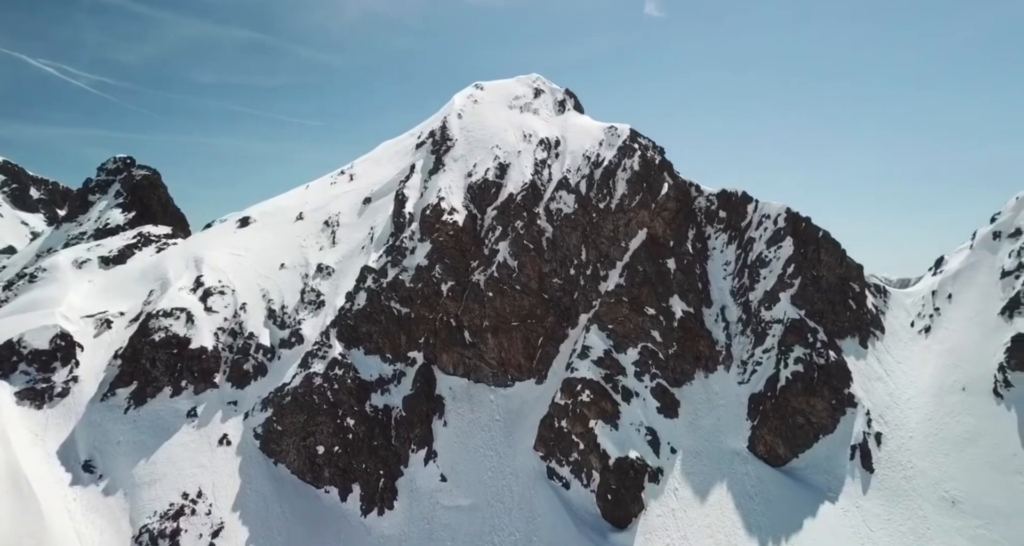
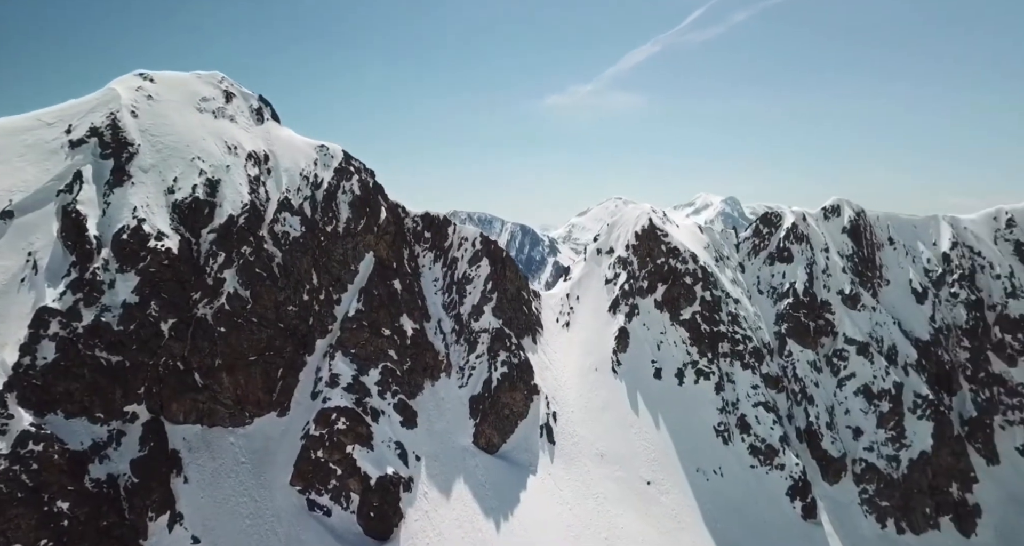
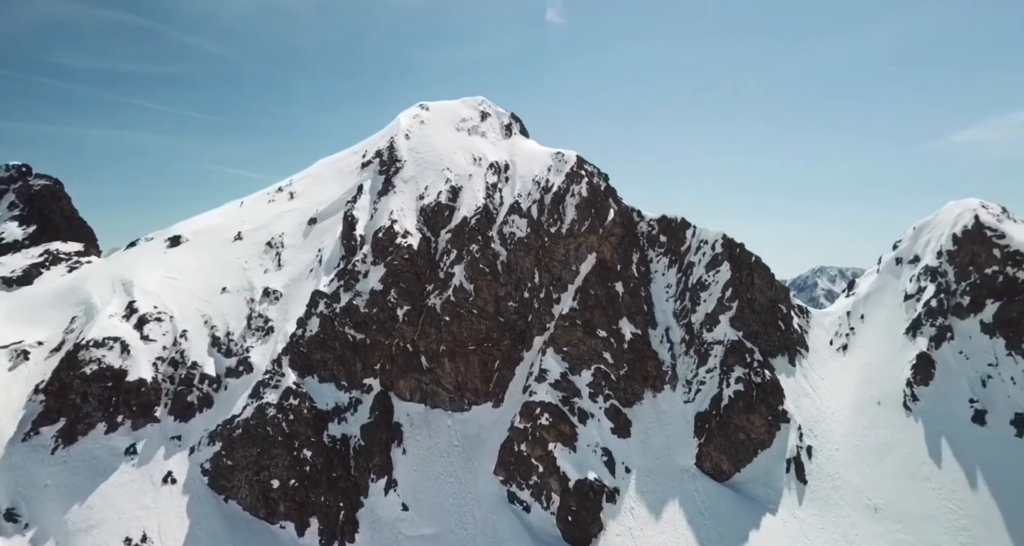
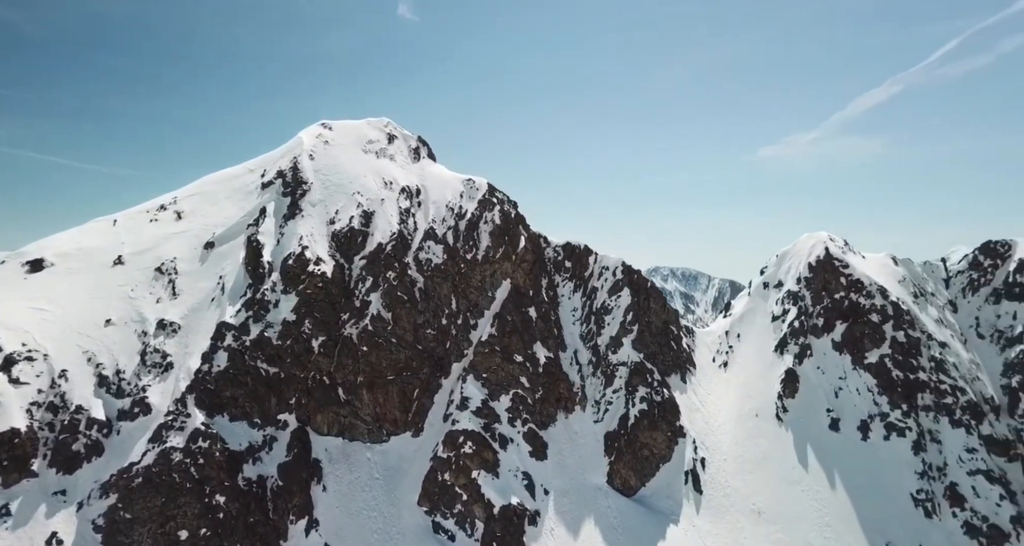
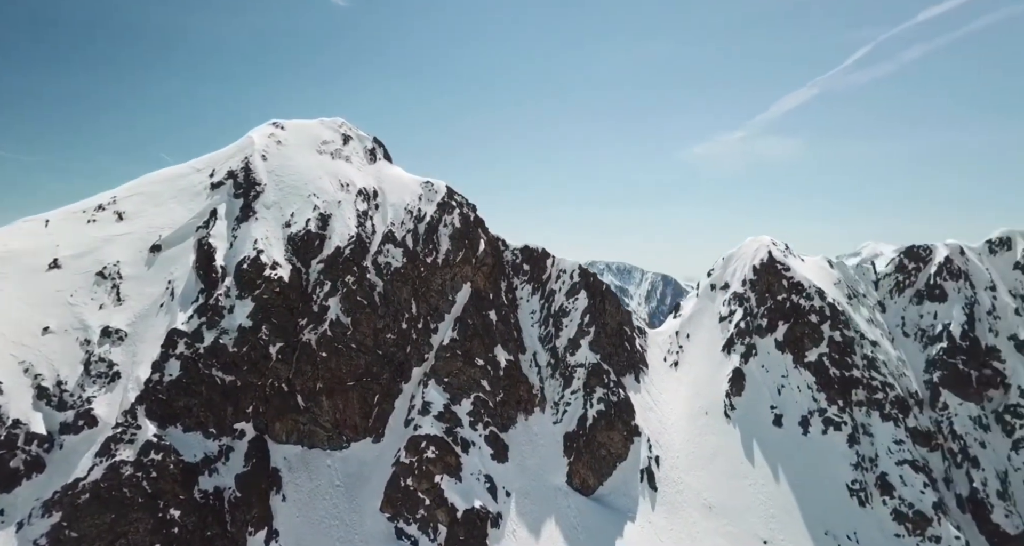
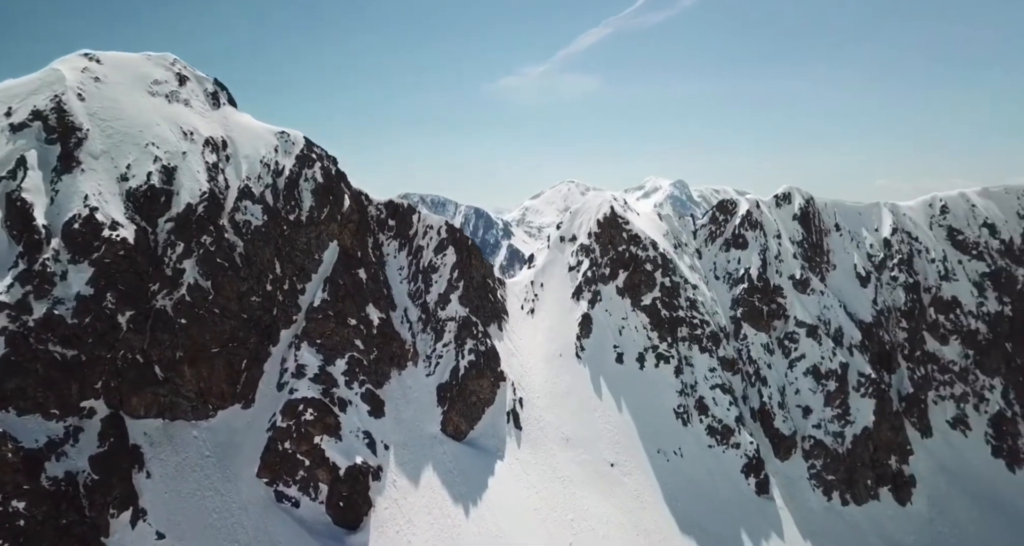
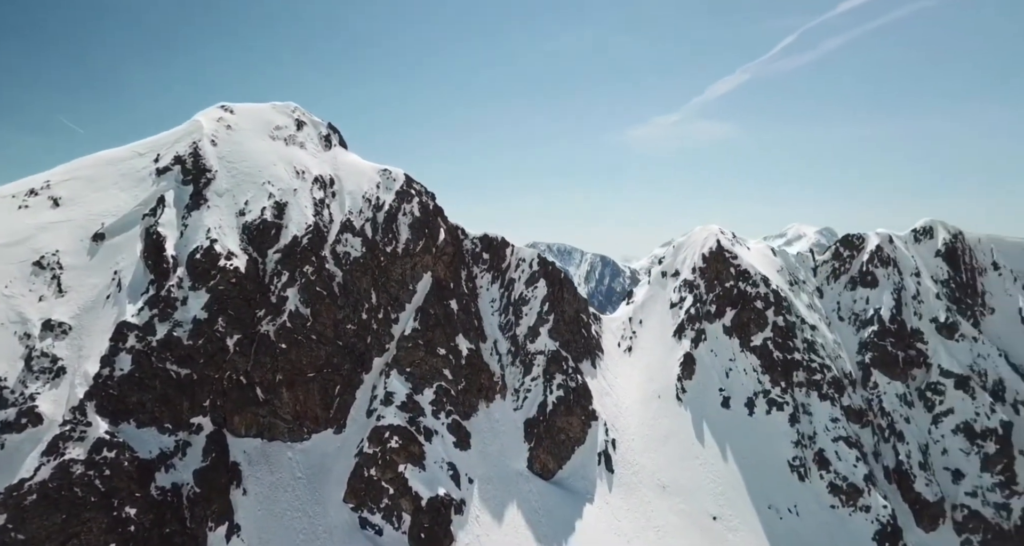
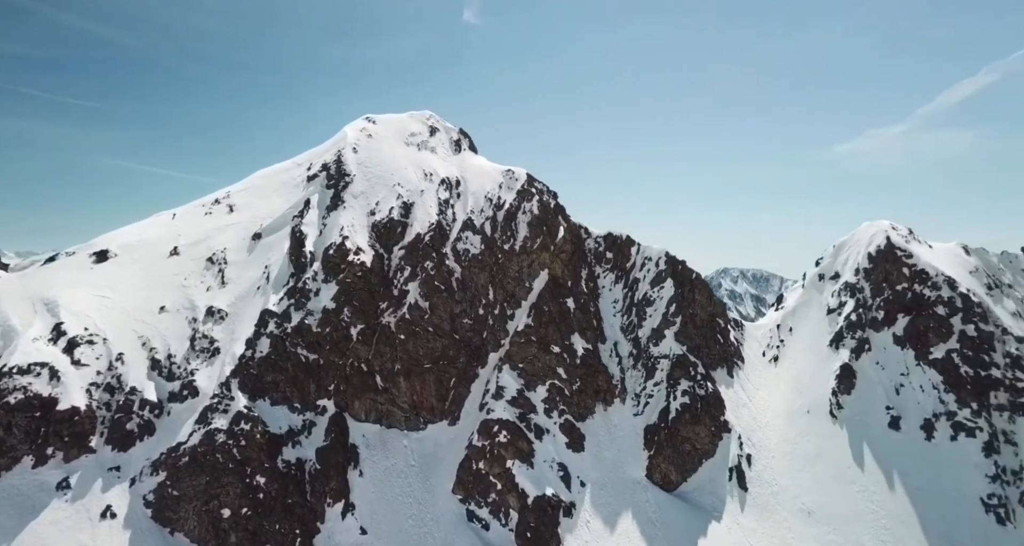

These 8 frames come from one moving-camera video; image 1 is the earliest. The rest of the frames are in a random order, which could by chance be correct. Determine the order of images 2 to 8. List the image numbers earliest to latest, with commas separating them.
3, 8, 4, 5, 7, 2, 6
